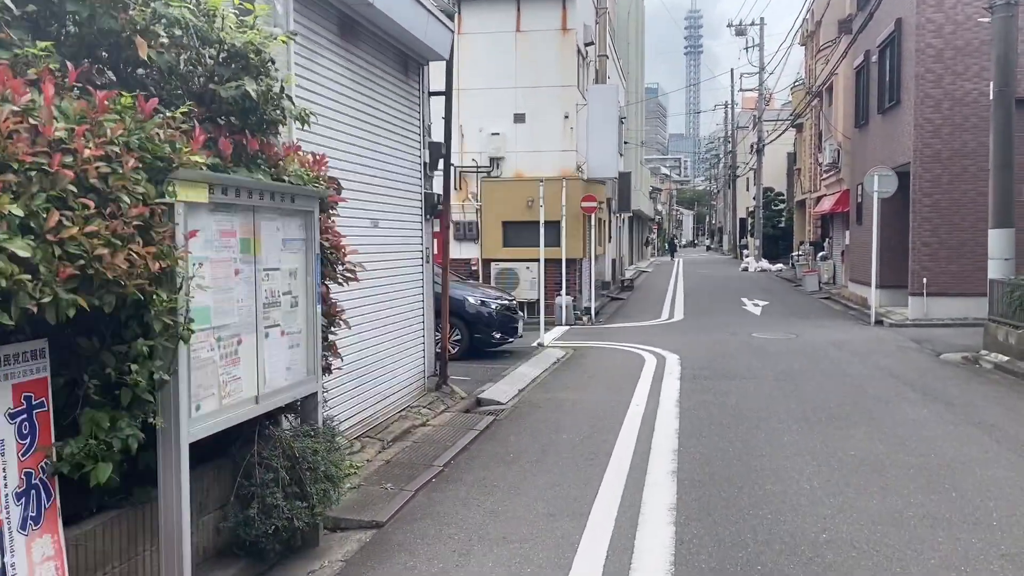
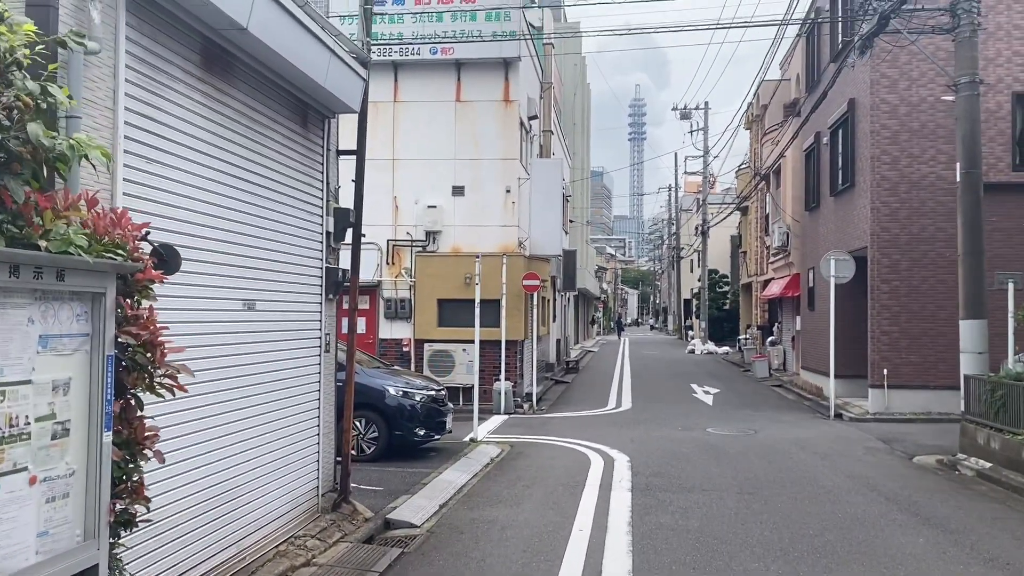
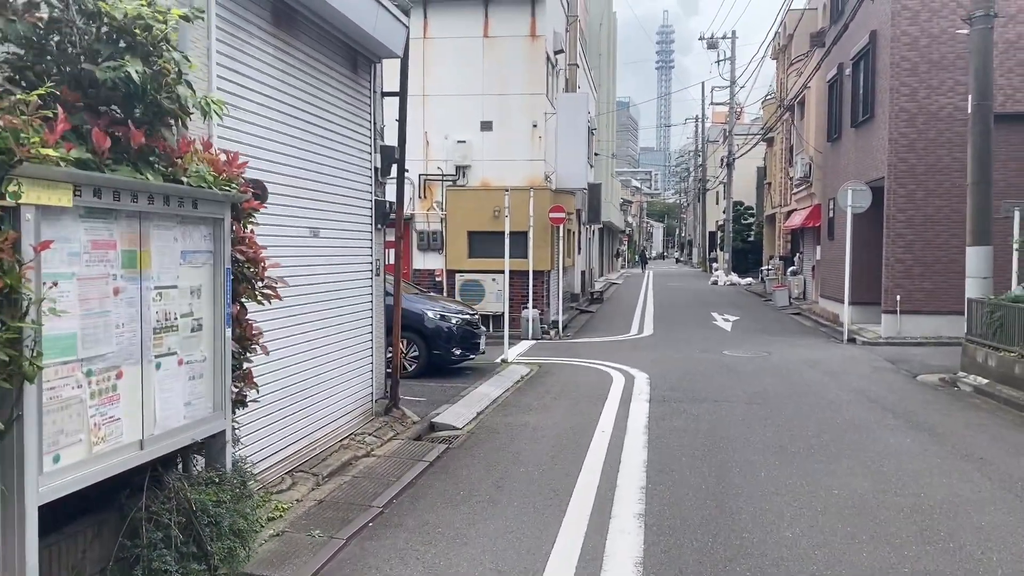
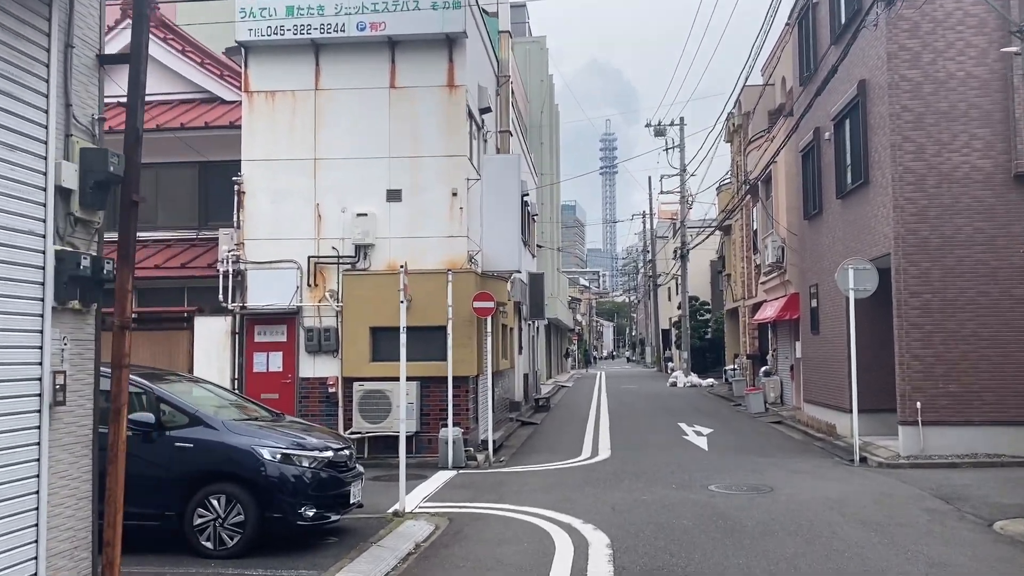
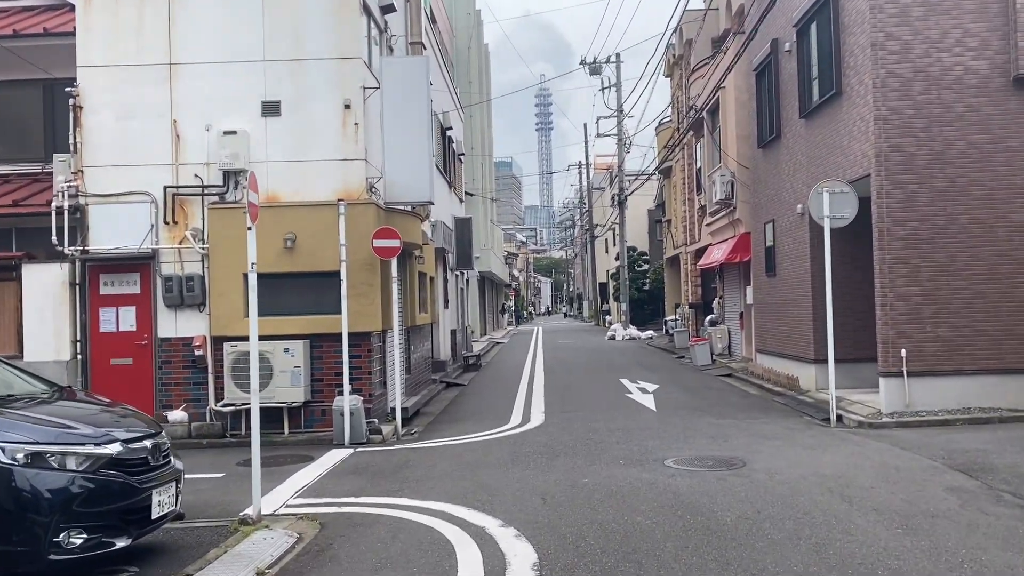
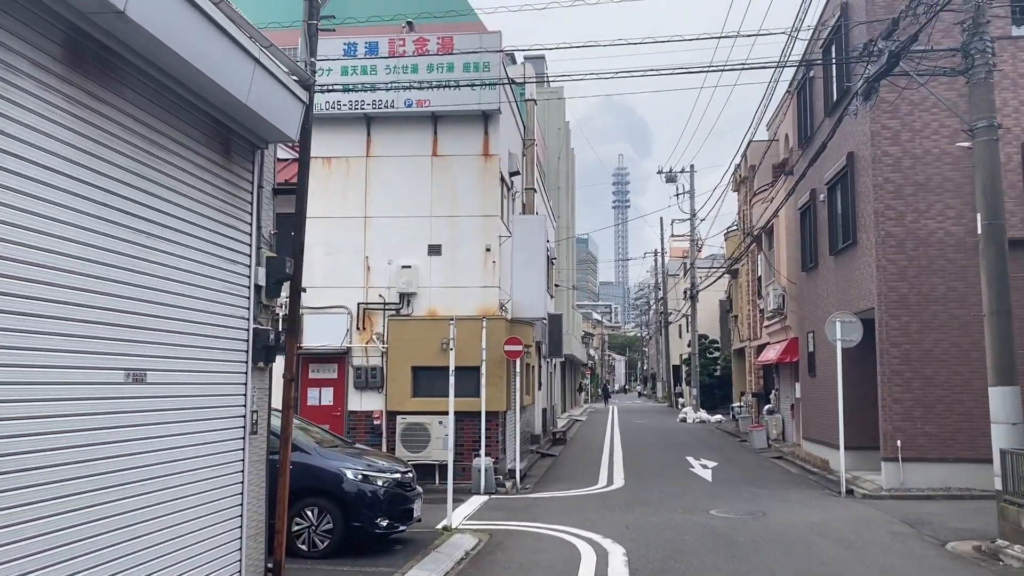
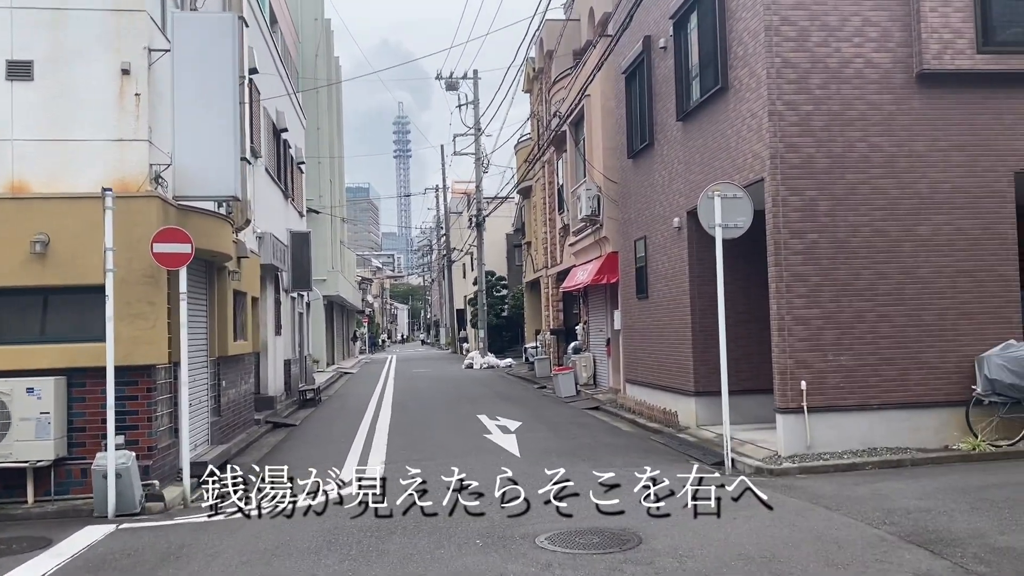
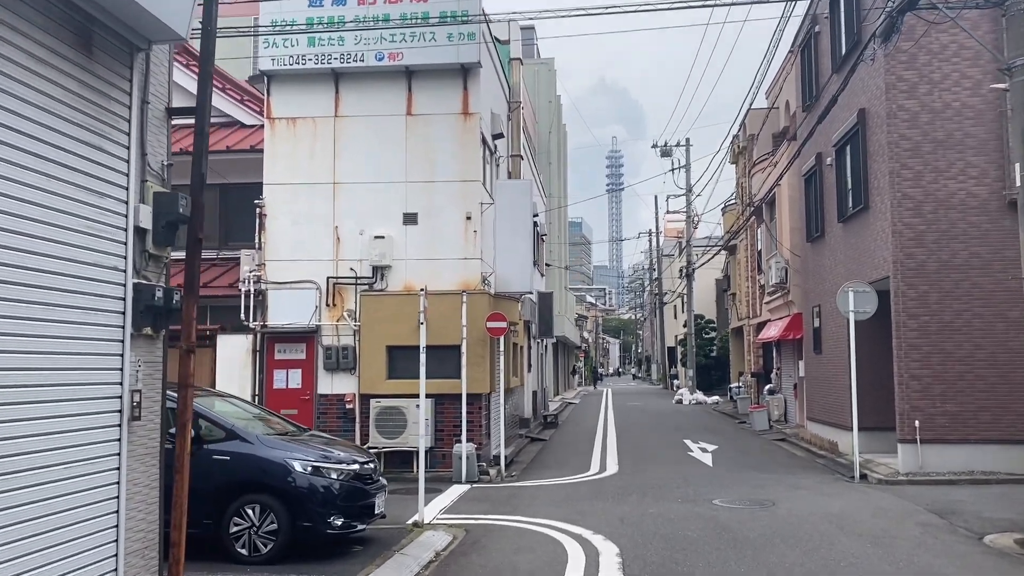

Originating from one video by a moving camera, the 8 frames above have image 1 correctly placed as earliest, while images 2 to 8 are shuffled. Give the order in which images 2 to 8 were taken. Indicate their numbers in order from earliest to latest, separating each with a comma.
3, 2, 6, 8, 4, 5, 7
